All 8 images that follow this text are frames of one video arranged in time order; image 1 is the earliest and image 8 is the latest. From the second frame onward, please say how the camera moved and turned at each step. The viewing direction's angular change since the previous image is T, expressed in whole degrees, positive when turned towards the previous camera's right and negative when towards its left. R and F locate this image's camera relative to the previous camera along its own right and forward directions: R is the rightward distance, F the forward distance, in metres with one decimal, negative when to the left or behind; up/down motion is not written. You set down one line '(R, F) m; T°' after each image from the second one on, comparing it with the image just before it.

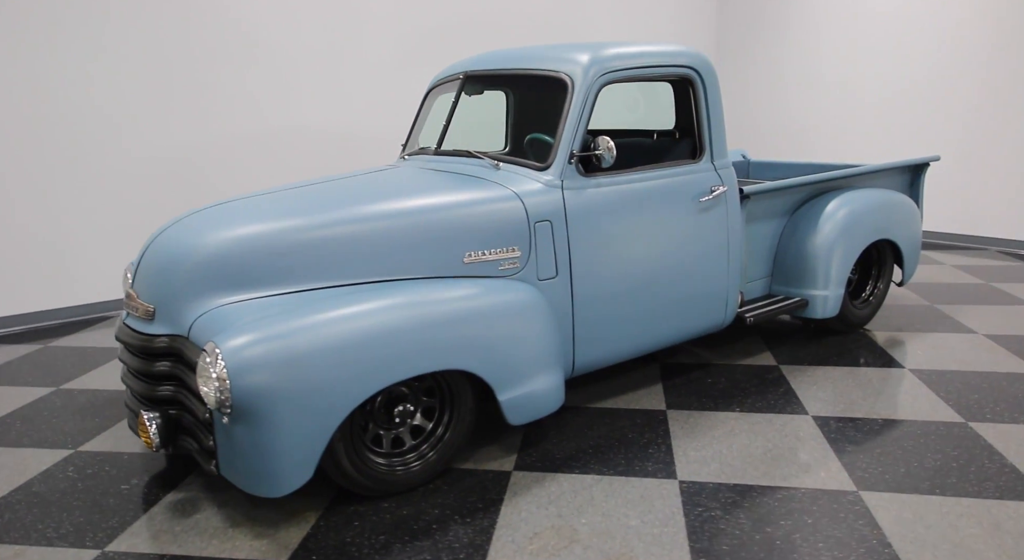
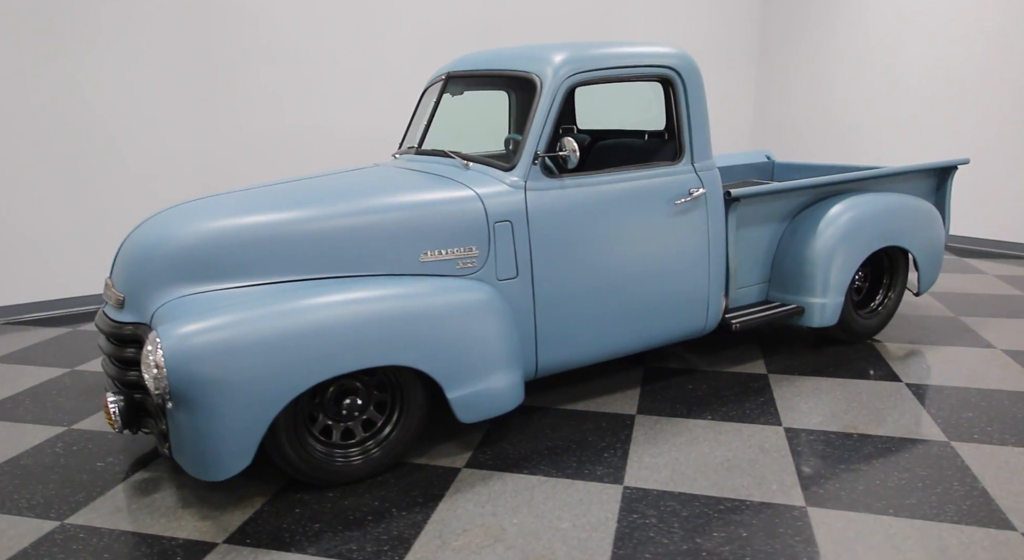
(+0.3, 0.0) m; -5°
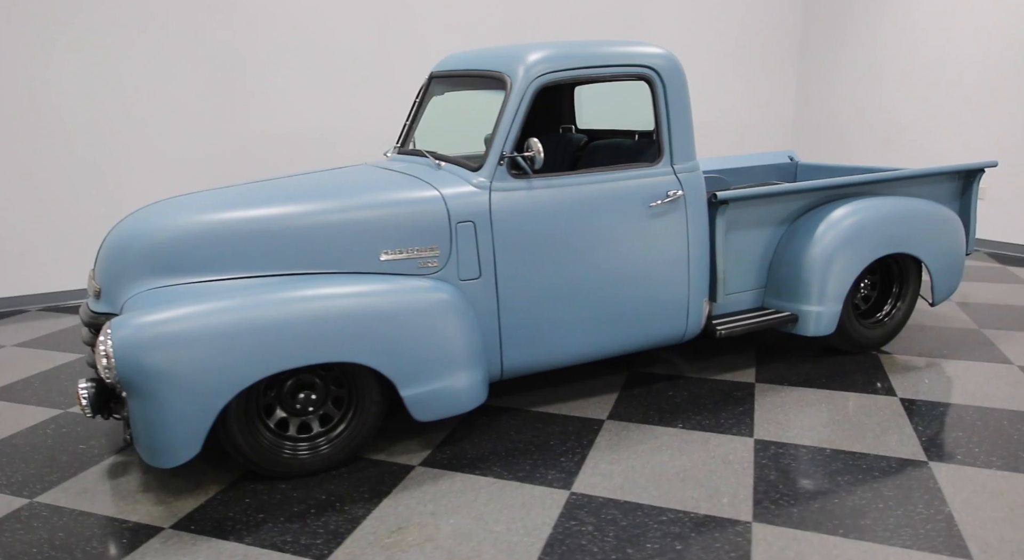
(+0.3, 0.0) m; -5°
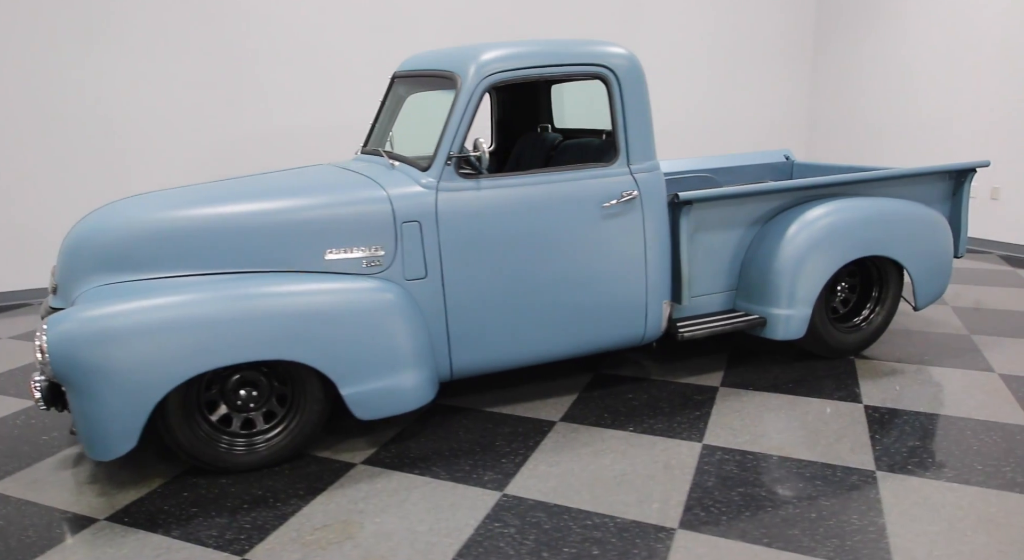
(+0.3, 0.0) m; -3°
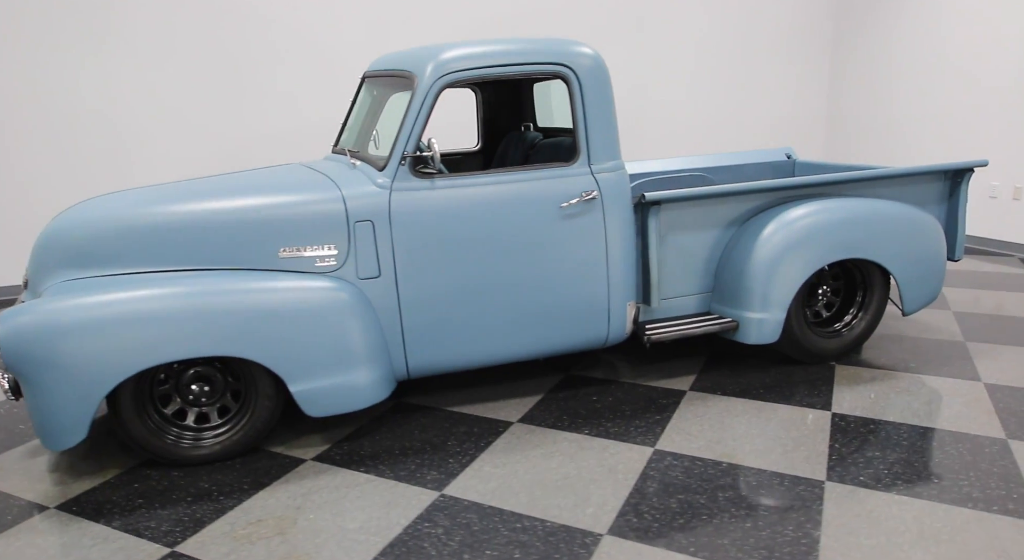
(+0.3, 0.0) m; -3°
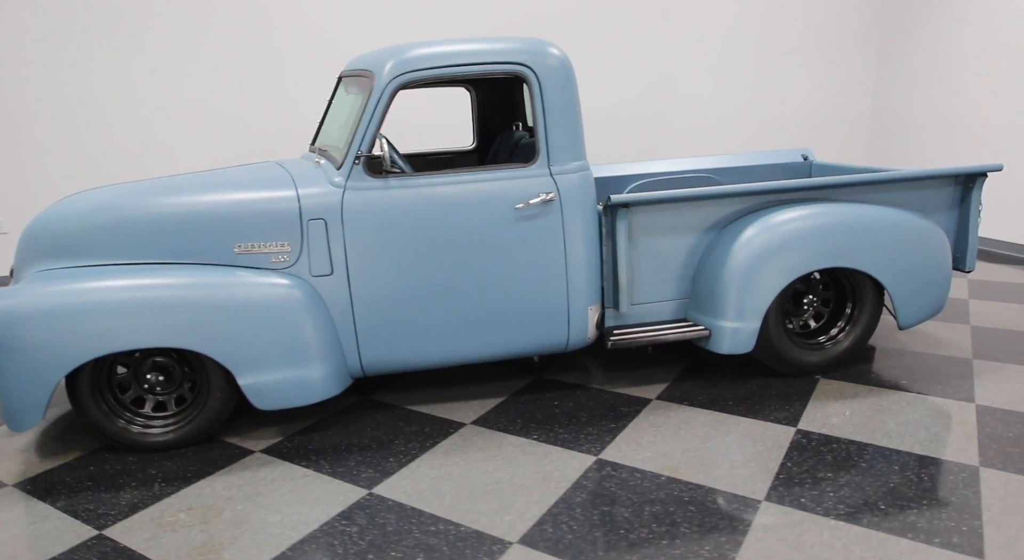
(+0.4, 0.0) m; -5°
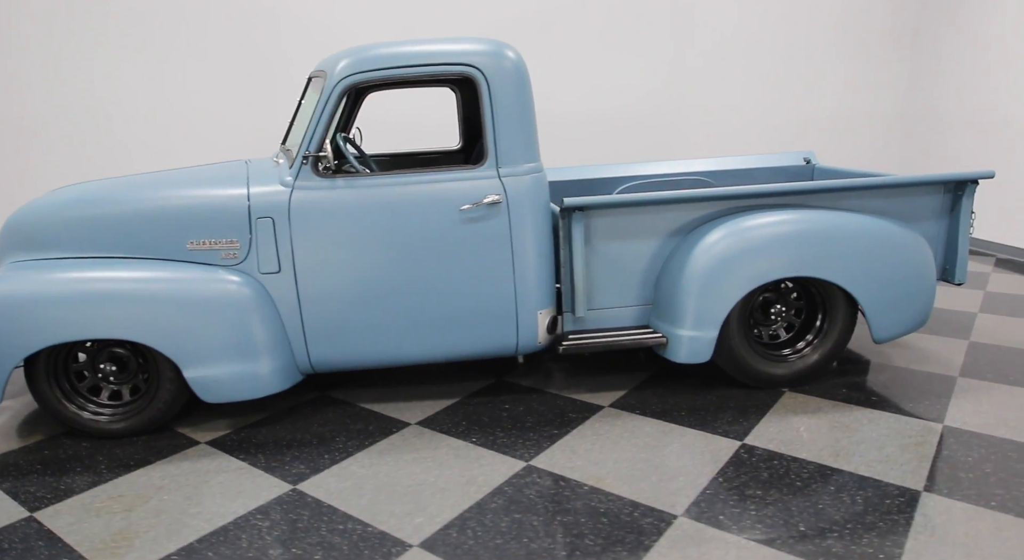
(+0.4, 0.0) m; -4°
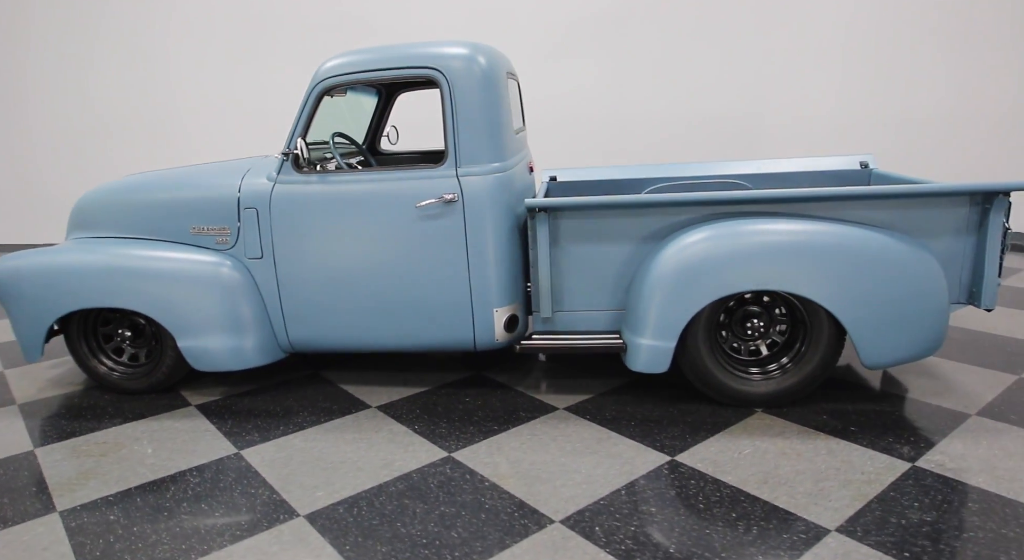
(+0.7, 0.0) m; -13°
